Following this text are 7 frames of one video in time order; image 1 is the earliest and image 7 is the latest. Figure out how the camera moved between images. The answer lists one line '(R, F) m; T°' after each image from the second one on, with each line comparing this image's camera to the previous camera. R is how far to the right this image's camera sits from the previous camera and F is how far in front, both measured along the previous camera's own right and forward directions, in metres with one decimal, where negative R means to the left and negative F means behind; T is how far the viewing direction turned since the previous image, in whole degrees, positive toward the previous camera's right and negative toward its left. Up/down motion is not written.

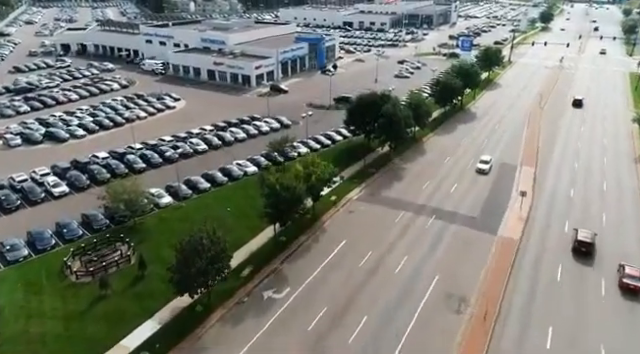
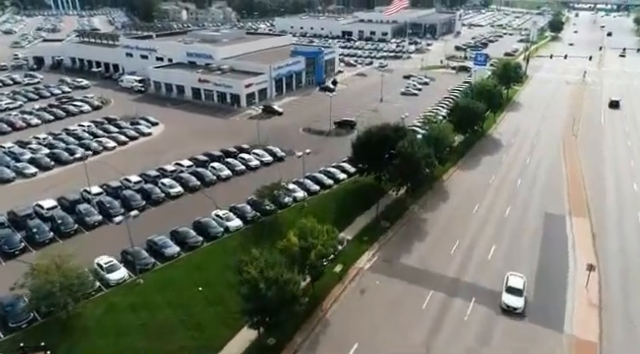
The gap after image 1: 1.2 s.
(-0.2, +8.6) m; 0°
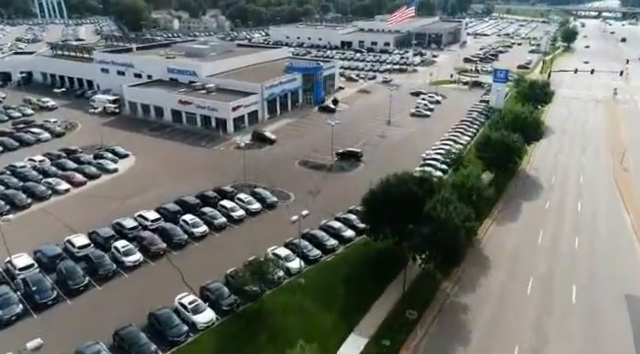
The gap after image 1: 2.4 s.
(-0.2, +9.0) m; 0°
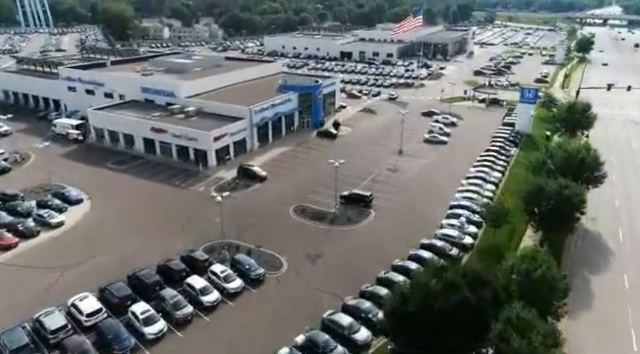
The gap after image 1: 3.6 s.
(-0.2, +9.4) m; 0°
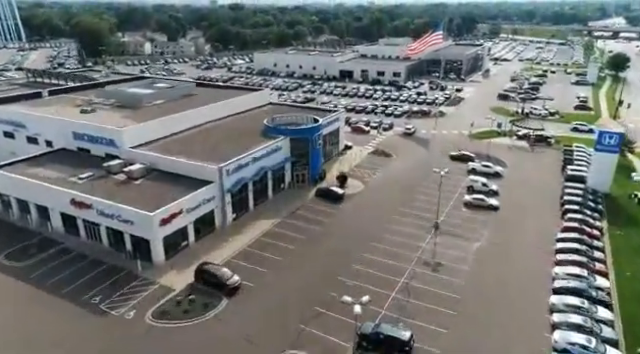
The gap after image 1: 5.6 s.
(-0.4, +16.1) m; +1°
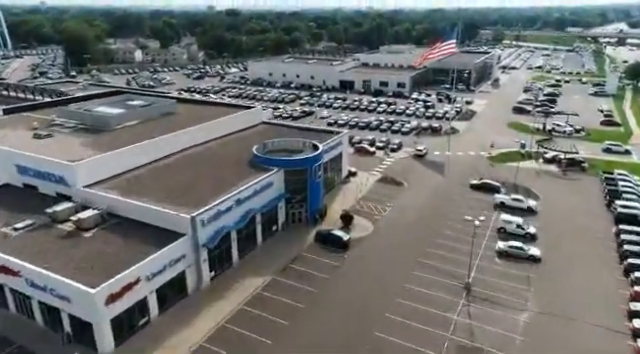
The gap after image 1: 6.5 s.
(-0.2, +7.8) m; 0°
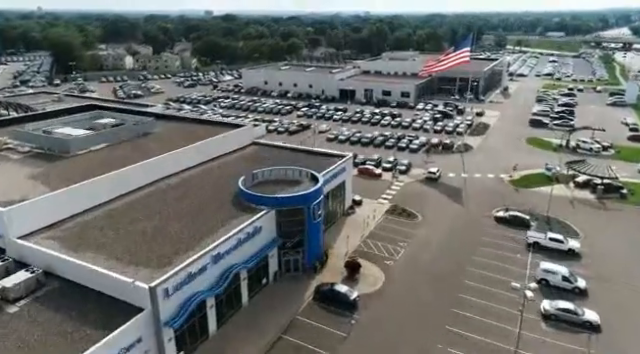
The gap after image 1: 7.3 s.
(-0.1, +6.8) m; 0°
